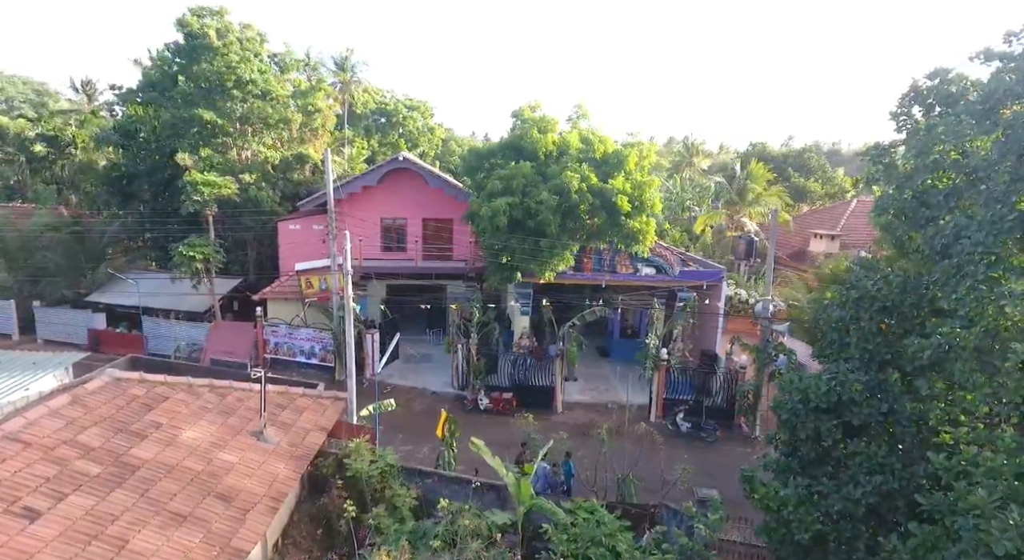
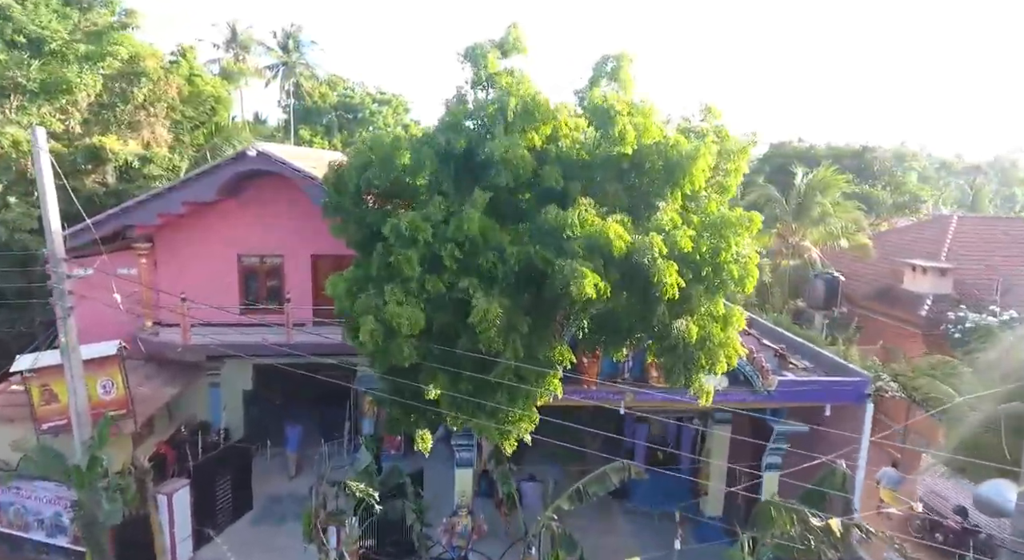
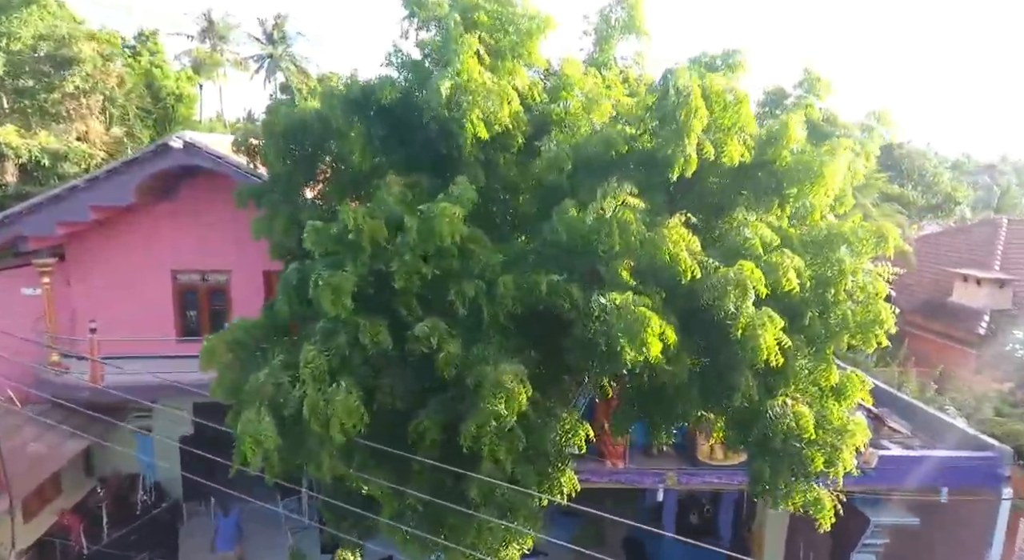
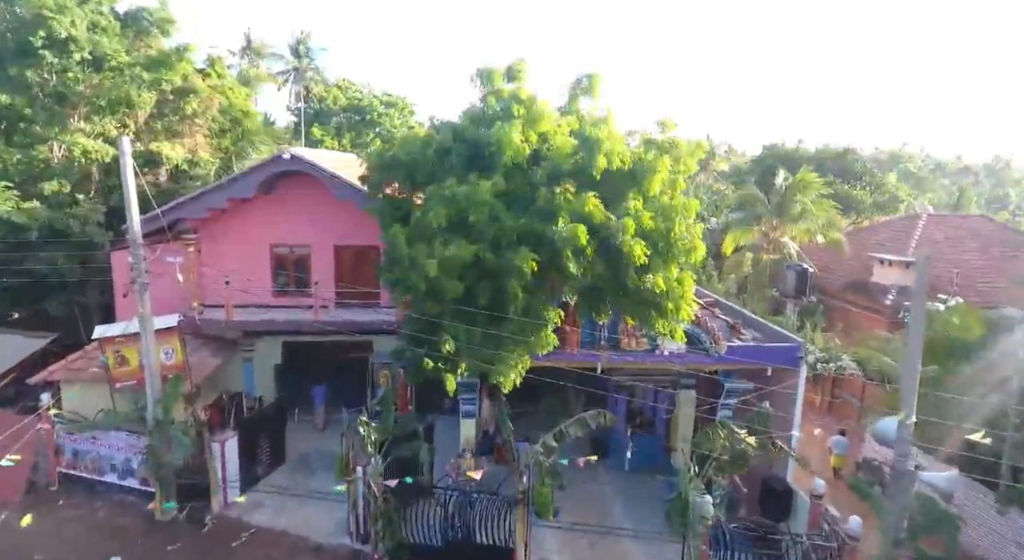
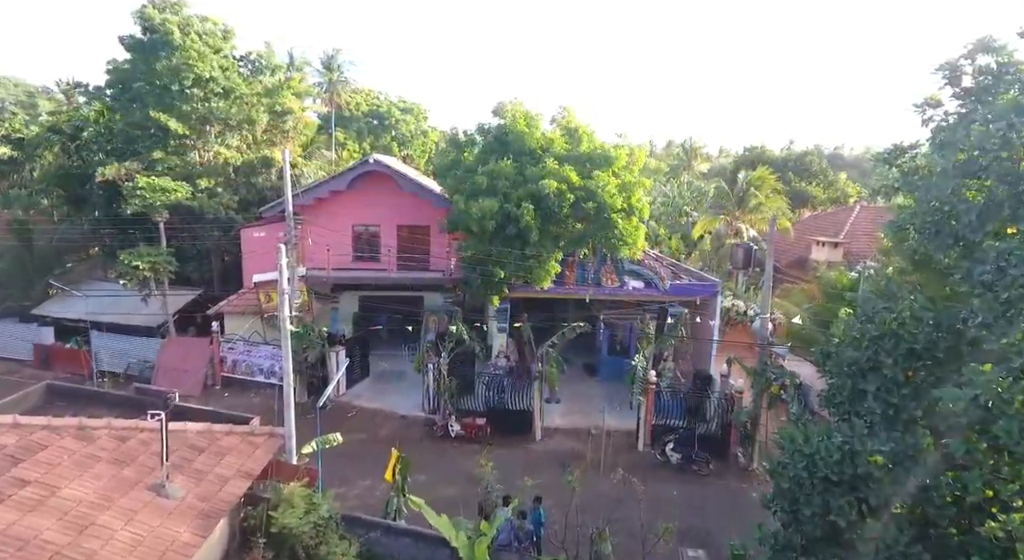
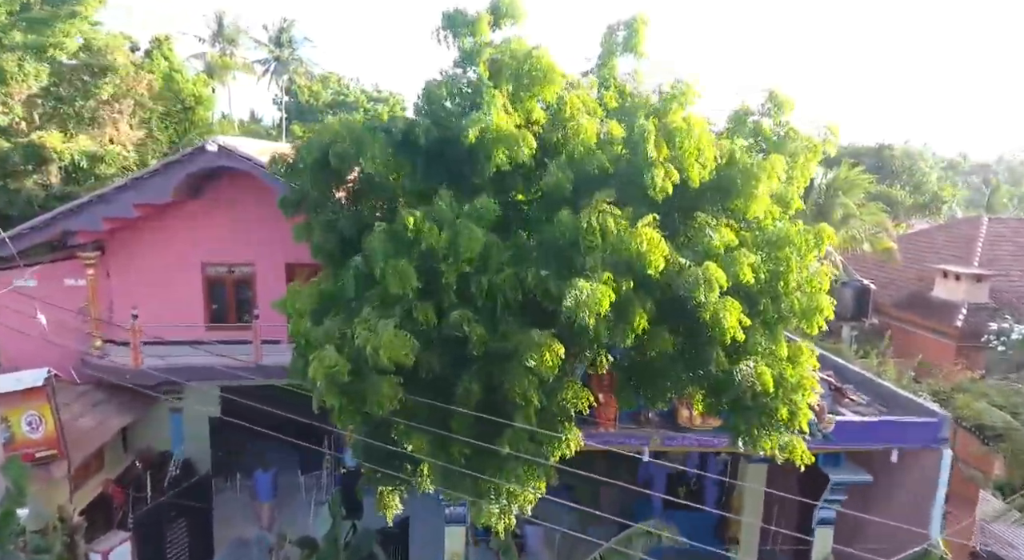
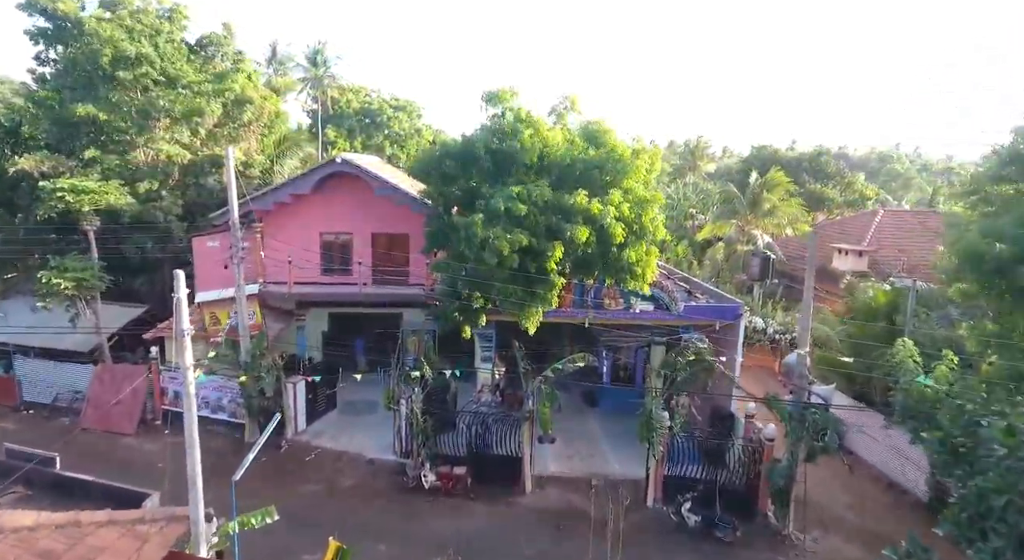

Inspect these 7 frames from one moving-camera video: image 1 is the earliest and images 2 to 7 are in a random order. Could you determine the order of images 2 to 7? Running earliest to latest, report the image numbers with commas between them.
5, 7, 4, 2, 6, 3
